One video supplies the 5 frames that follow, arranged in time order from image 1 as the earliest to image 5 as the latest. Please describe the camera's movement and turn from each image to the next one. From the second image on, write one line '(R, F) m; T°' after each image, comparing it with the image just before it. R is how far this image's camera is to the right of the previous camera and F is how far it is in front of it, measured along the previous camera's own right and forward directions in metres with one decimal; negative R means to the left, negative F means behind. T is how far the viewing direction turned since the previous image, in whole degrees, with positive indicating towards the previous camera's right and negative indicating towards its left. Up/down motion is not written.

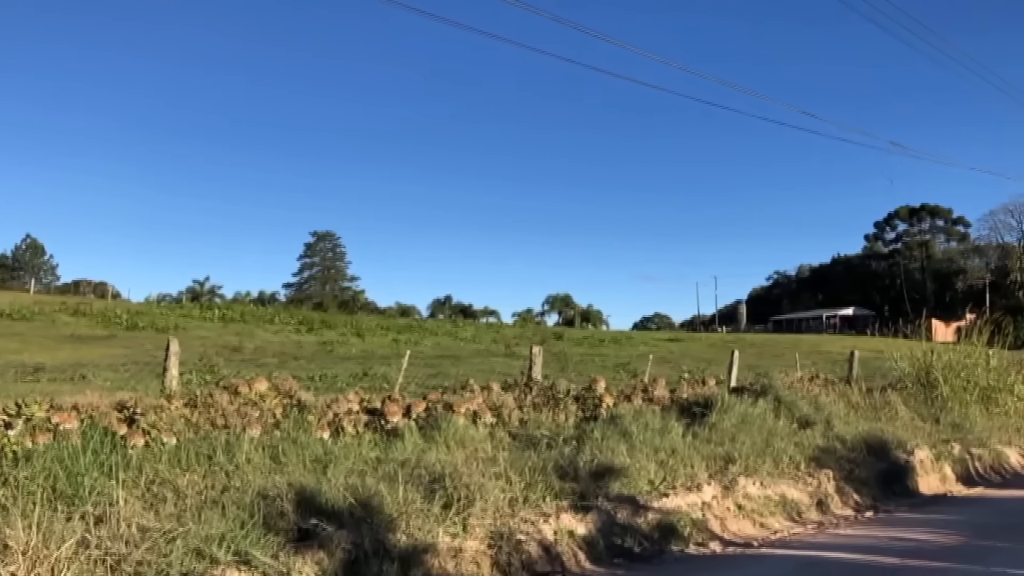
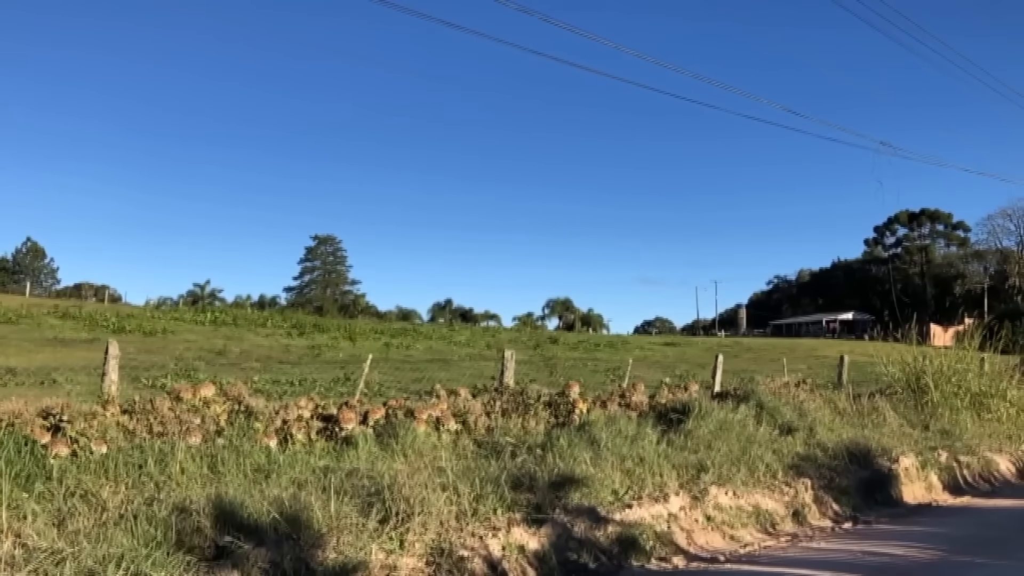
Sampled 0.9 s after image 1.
(+0.4, +0.3) m; 0°
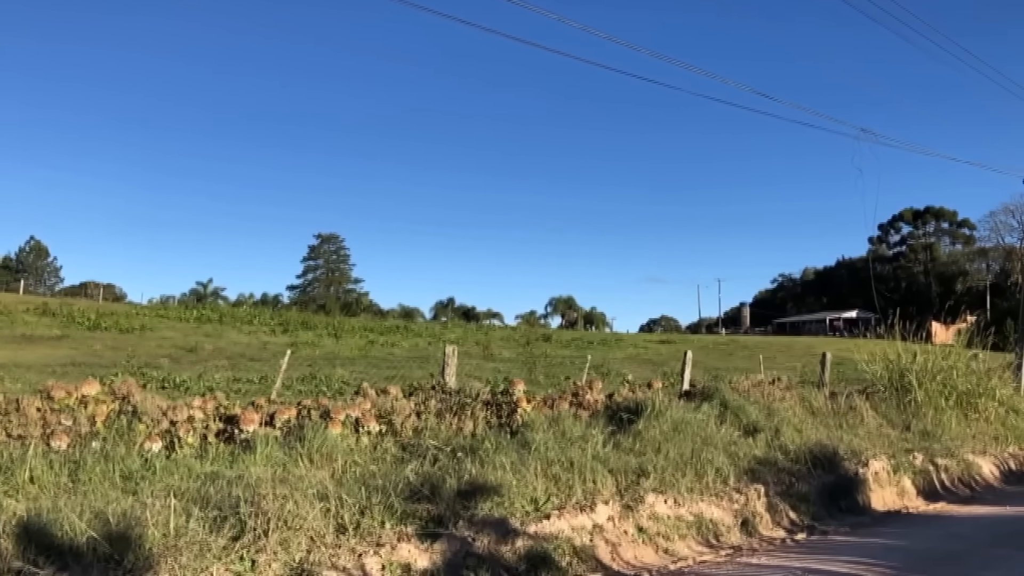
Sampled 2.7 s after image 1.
(+0.8, +0.6) m; 0°
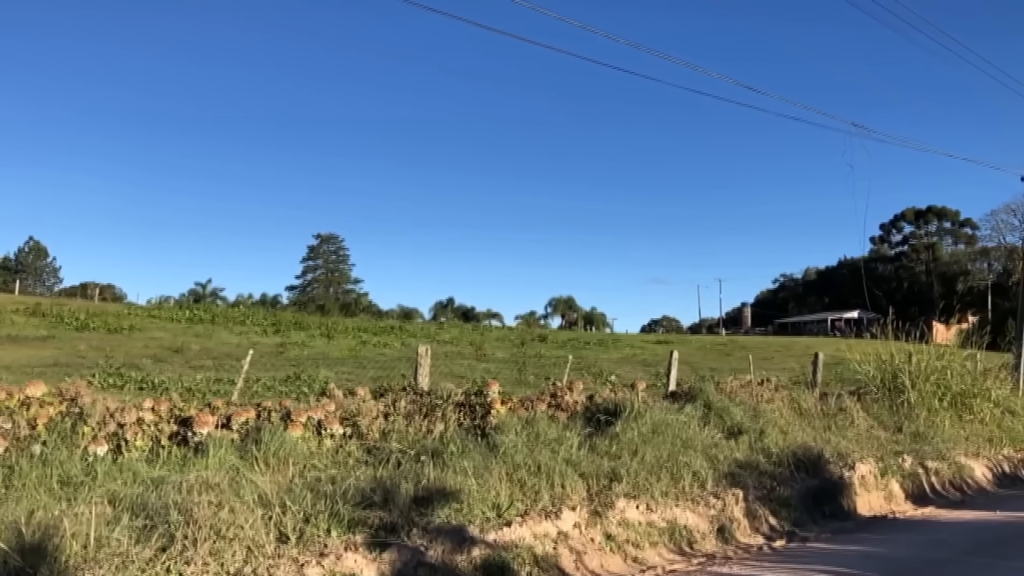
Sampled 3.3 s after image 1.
(+0.3, +0.3) m; 0°
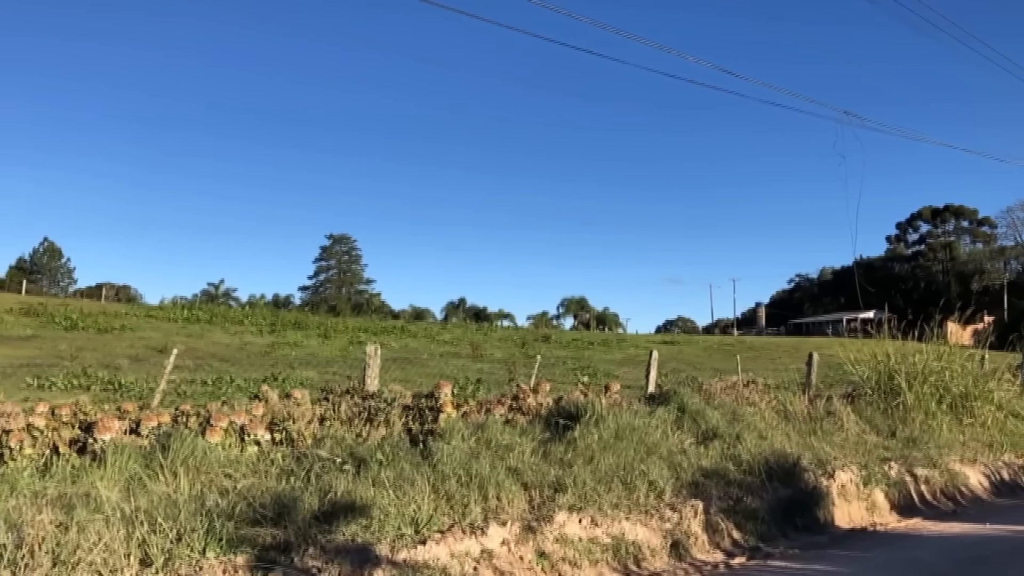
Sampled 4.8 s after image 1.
(+0.7, +0.6) m; -1°
